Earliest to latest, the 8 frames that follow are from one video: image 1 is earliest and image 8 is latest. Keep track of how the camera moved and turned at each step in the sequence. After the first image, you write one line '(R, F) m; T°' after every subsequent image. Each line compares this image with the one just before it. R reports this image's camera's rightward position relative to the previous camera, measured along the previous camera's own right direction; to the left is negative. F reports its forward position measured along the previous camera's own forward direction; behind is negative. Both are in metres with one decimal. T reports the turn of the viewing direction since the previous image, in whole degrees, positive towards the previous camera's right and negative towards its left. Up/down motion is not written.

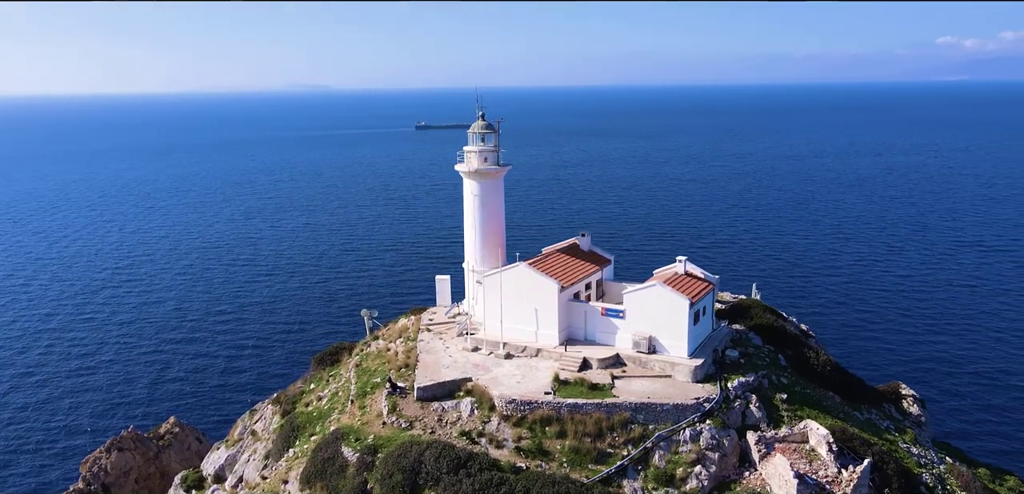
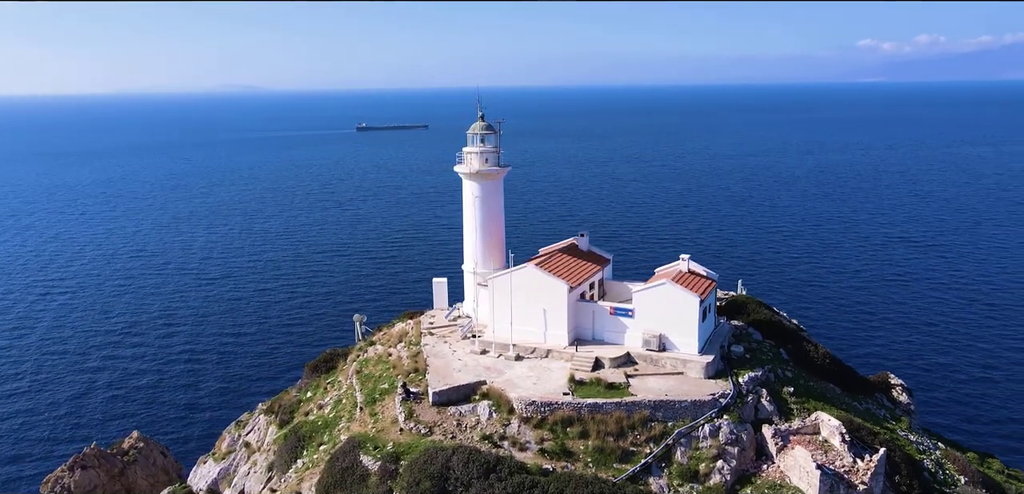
(-2.1, +0.2) m; +4°
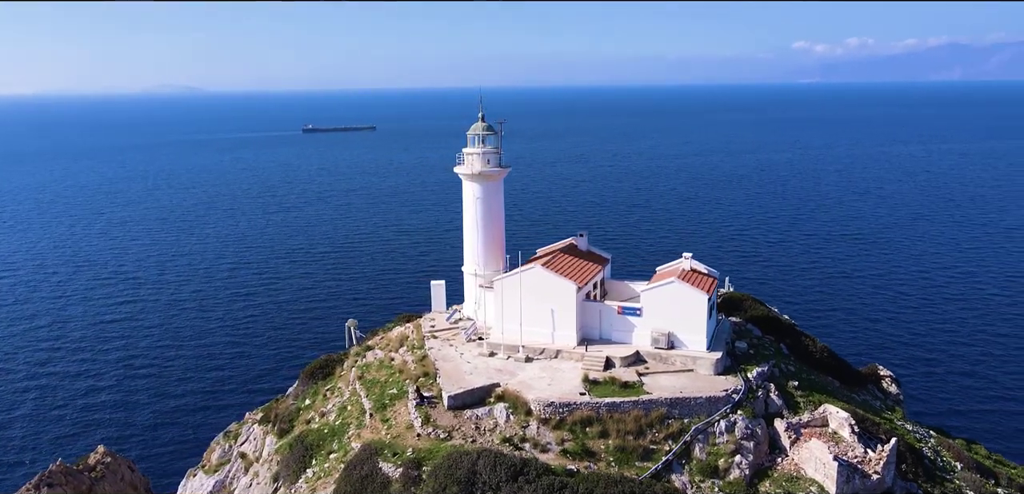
(-1.9, +0.2) m; +4°
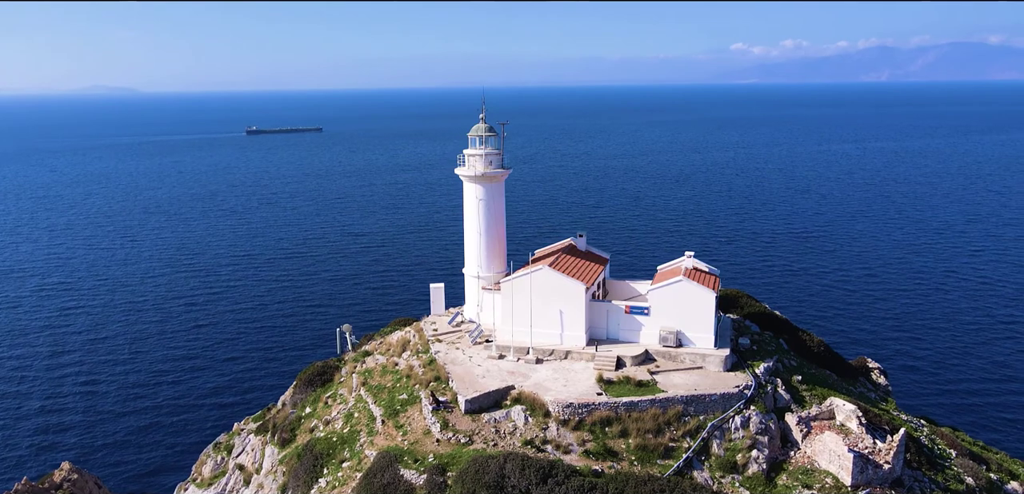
(-1.9, +0.2) m; +4°
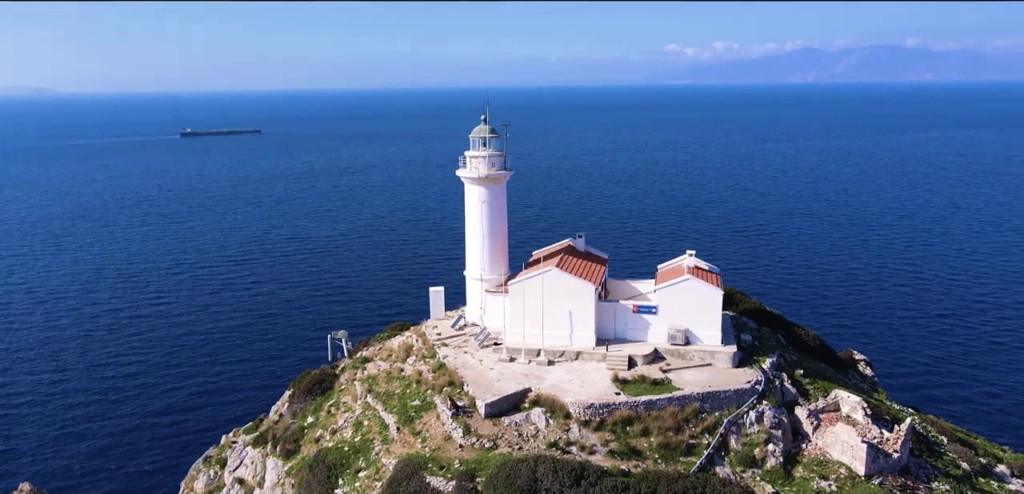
(-2.1, +0.2) m; +4°
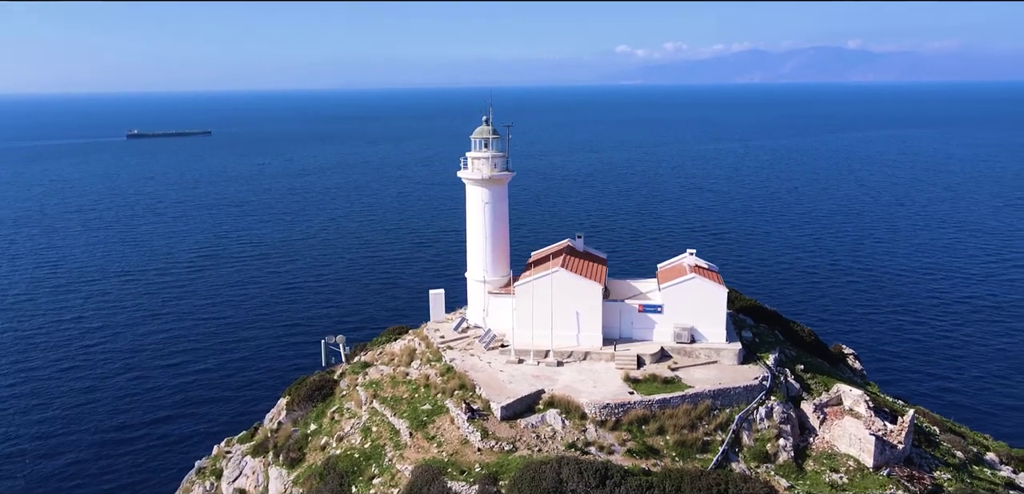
(-1.6, +0.1) m; +3°
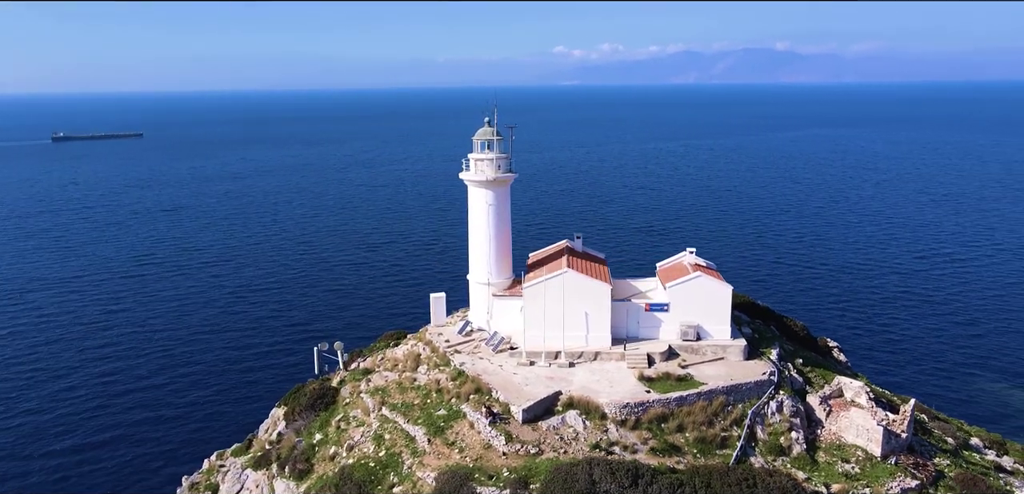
(-2.1, +0.2) m; +4°
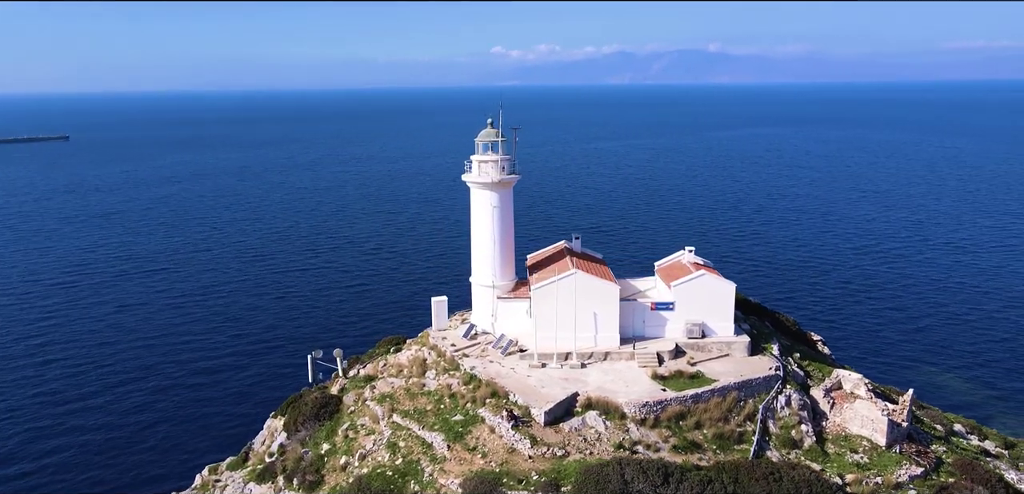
(-2.1, +0.2) m; +4°
